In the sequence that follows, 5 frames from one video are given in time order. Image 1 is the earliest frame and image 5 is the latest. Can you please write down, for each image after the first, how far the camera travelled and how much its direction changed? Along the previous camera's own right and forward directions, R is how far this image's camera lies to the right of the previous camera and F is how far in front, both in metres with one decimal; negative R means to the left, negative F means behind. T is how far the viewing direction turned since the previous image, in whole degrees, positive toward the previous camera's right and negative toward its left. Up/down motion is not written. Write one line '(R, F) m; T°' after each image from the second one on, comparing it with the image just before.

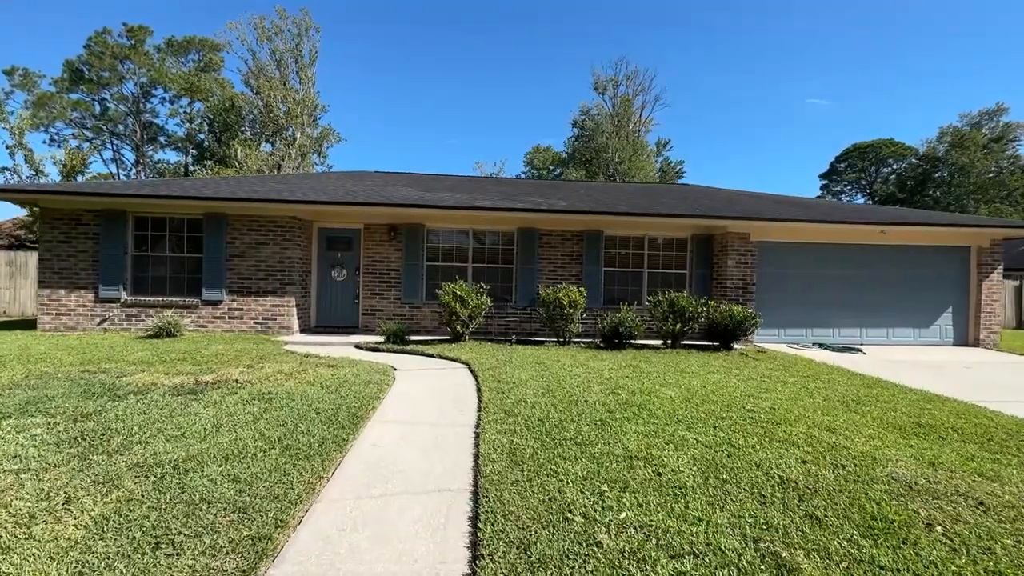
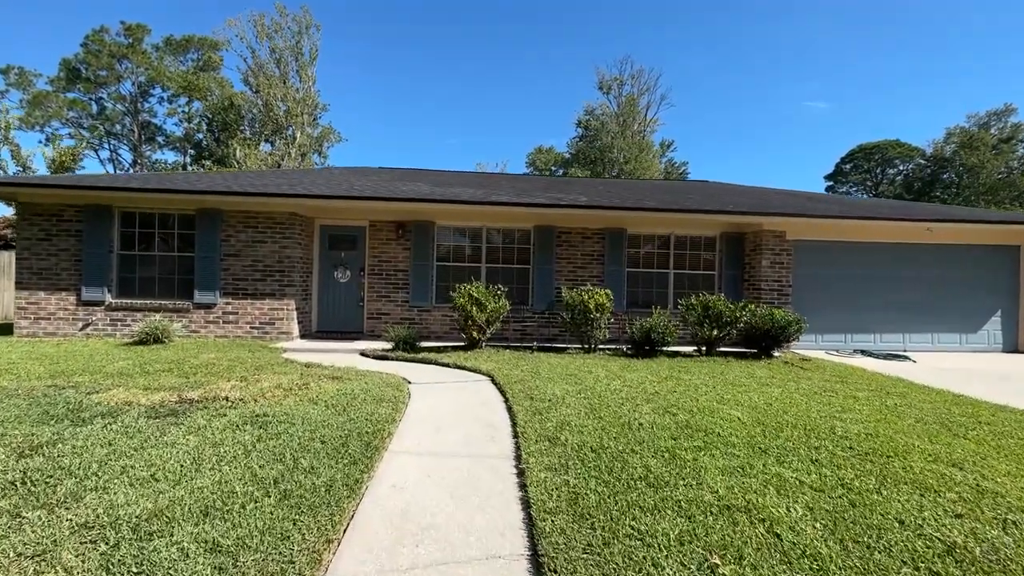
(-0.4, +0.8) m; 0°
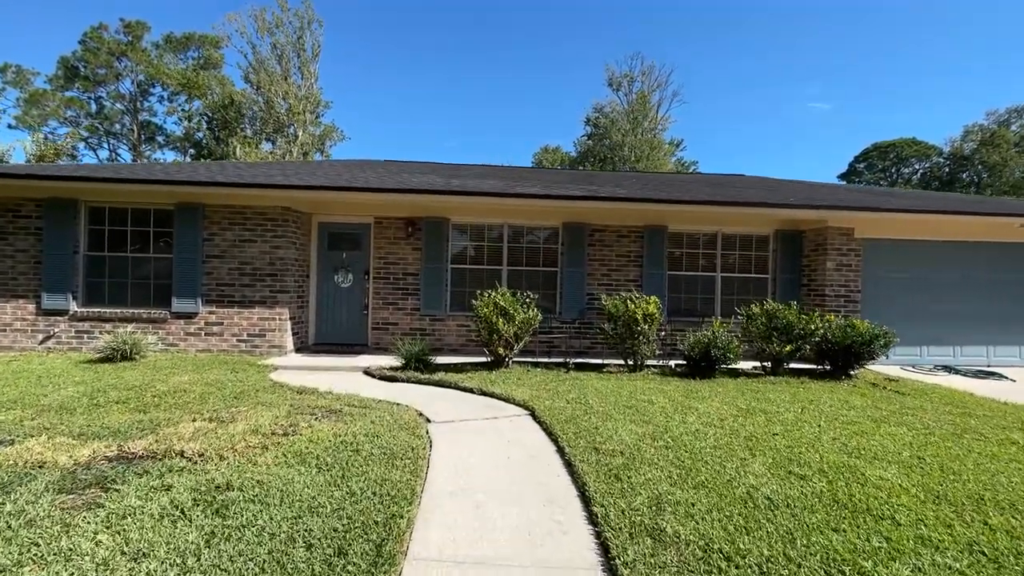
(-0.5, +1.4) m; 0°
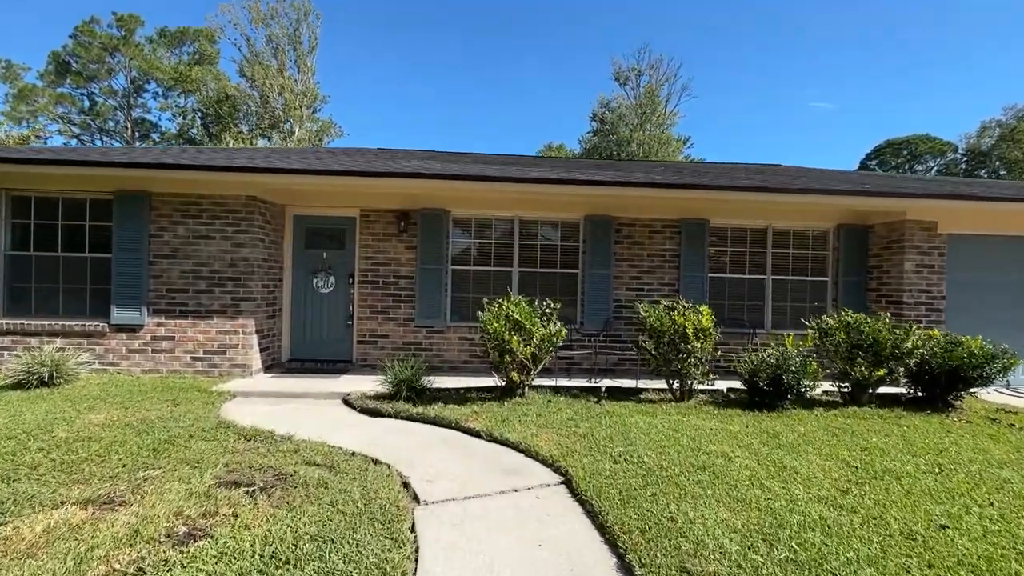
(-0.2, +1.5) m; 0°
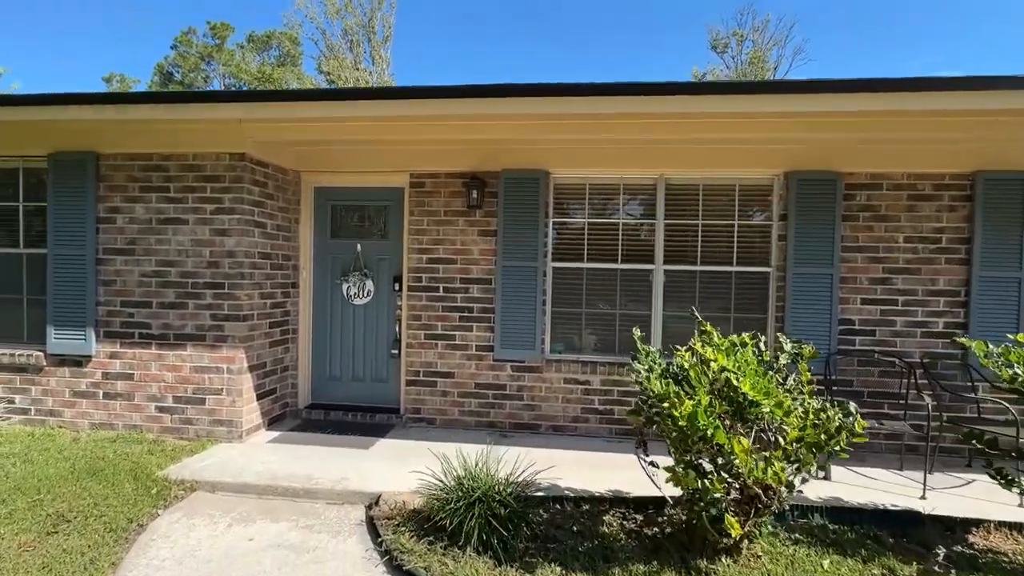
(-0.7, +3.1) m; -9°
